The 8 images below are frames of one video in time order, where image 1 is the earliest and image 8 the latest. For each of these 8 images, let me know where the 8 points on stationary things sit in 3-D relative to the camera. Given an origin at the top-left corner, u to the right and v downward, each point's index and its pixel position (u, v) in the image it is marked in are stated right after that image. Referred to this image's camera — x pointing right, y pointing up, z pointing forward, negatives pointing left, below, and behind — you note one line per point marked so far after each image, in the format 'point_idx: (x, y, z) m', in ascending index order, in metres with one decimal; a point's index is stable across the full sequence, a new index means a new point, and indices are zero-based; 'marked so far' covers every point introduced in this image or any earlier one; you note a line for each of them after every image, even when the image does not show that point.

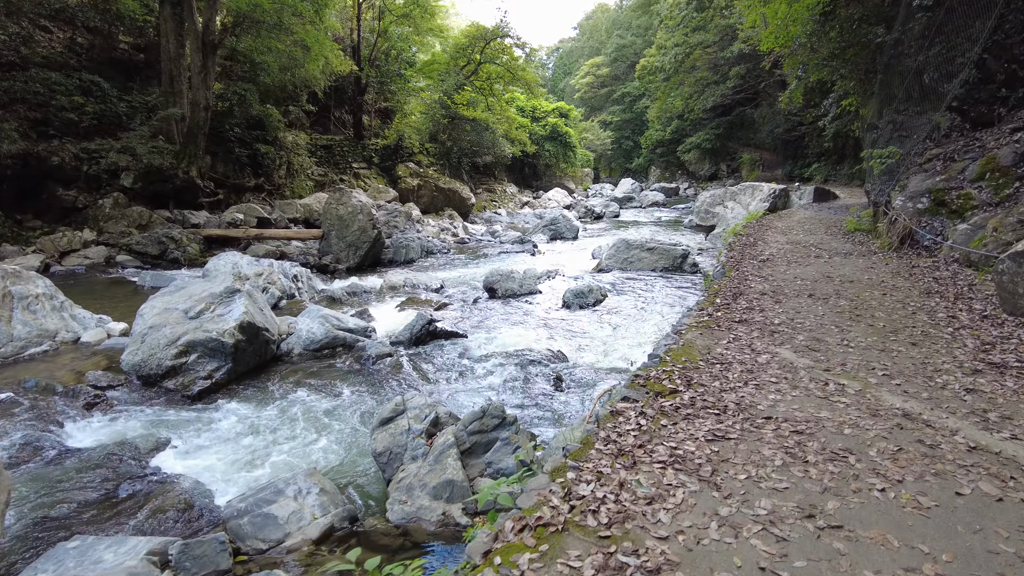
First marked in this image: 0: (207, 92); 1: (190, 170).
0: (-7.9, +5.1, +16.4) m
1: (-8.3, +3.1, +16.4) m
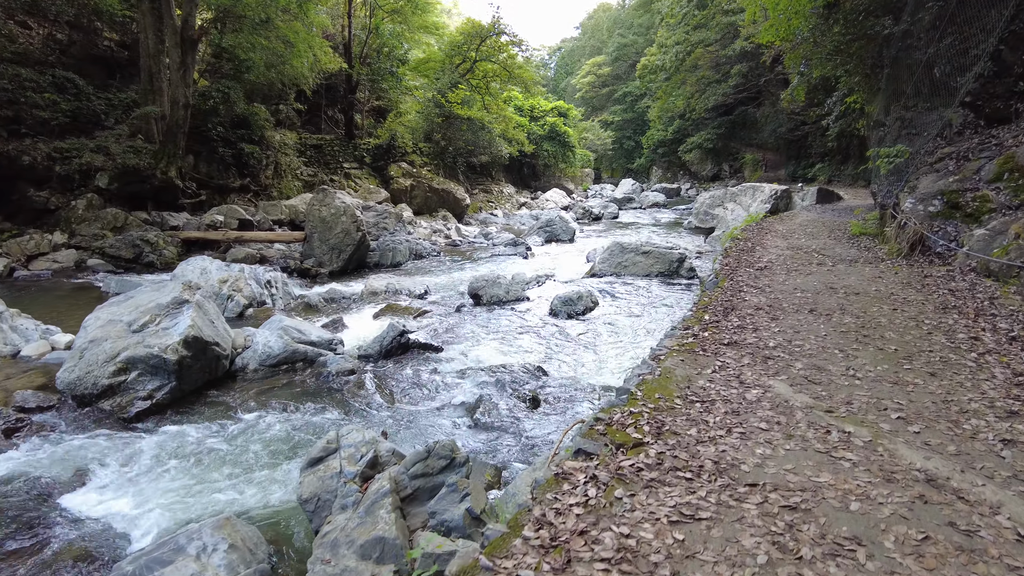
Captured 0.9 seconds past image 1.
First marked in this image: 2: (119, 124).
0: (-8.2, +5.0, +15.8) m
1: (-8.6, +2.9, +15.8) m
2: (-9.9, +4.2, +16.0) m
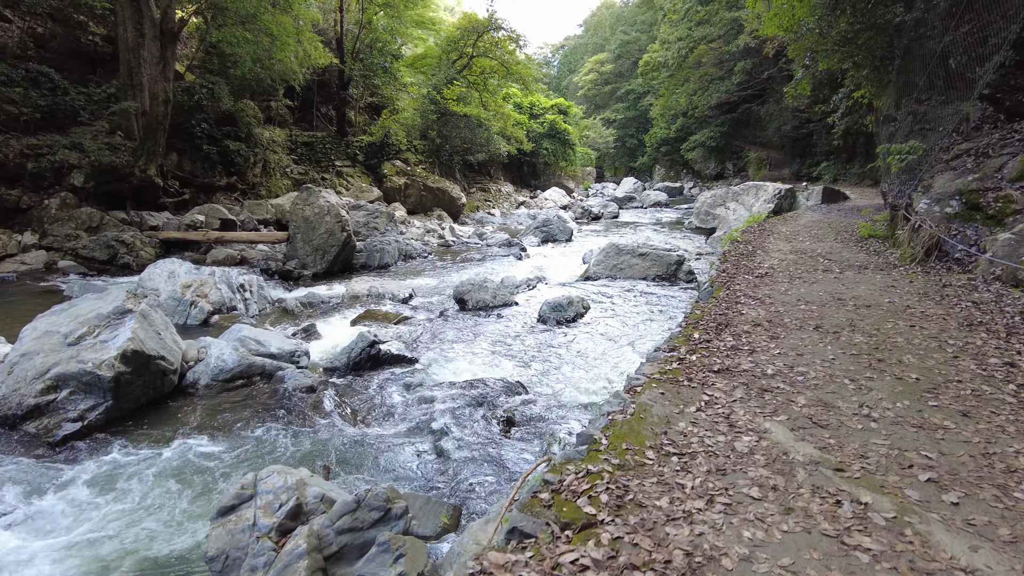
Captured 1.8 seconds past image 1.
0: (-8.3, +4.9, +15.2) m
1: (-8.8, +2.9, +15.3) m
2: (-10.1, +4.1, +15.4) m
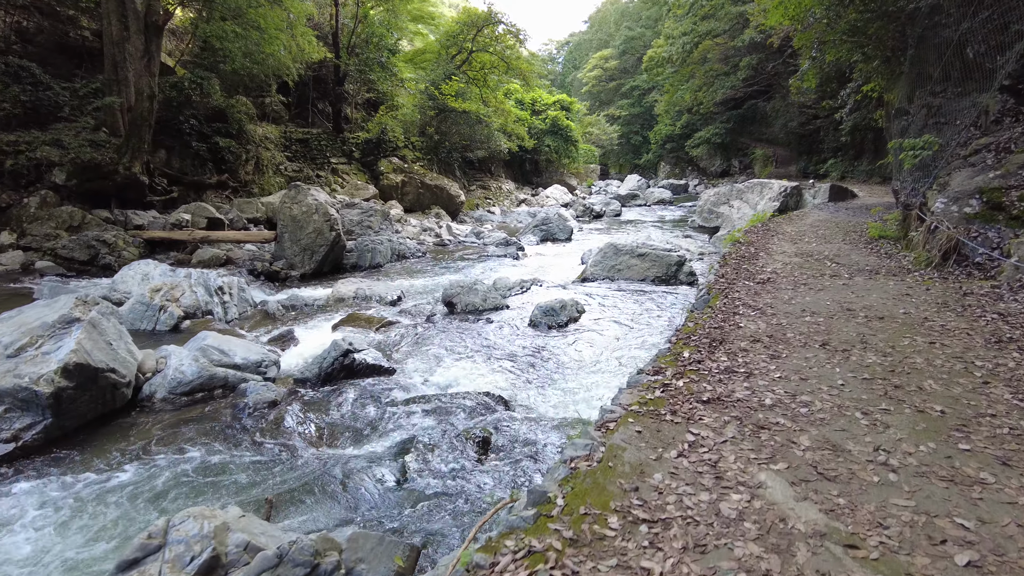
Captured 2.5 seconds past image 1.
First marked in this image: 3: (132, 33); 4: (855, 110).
0: (-8.4, +4.9, +14.8) m
1: (-8.9, +2.9, +14.8) m
2: (-10.2, +4.1, +15.0) m
3: (-8.5, +5.7, +14.0) m
4: (+10.6, +5.5, +19.5) m
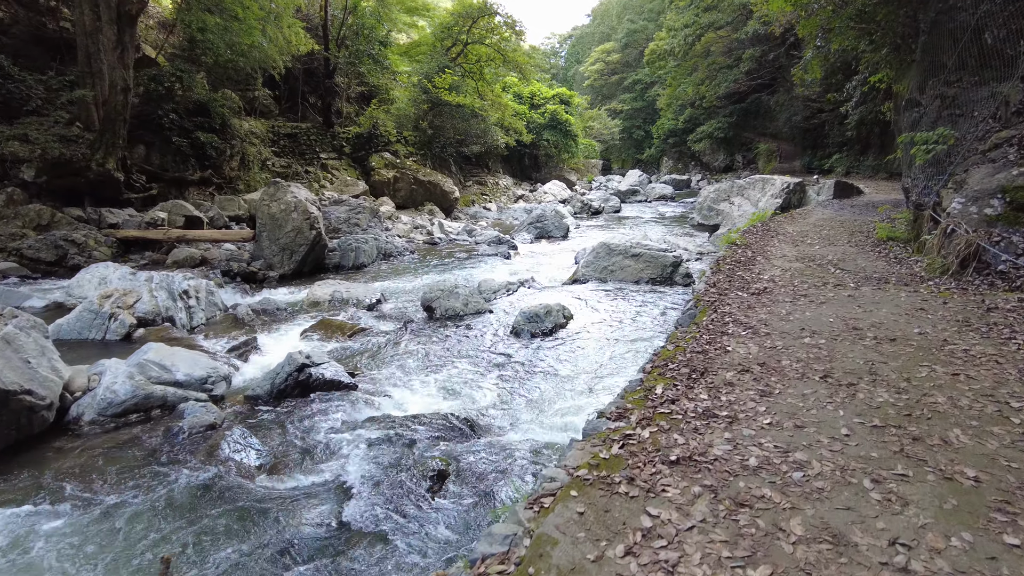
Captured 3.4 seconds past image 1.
0: (-8.7, +4.9, +14.2) m
1: (-9.1, +2.9, +14.3) m
2: (-10.5, +4.1, +14.4) m
3: (-8.7, +5.6, +13.4) m
4: (+10.4, +5.5, +18.7) m
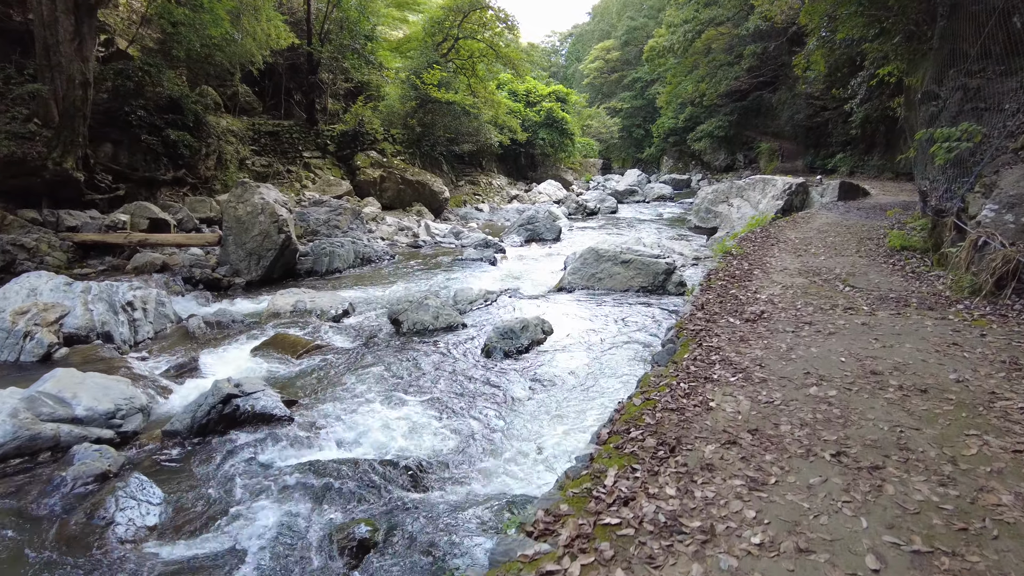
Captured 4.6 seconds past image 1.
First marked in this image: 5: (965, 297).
0: (-9.0, +4.7, +13.4) m
1: (-9.5, +2.7, +13.4) m
2: (-10.8, +3.9, +13.5) m
3: (-9.0, +5.5, +12.6) m
4: (+10.1, +5.3, +17.8) m
5: (+4.0, -0.1, +5.7) m
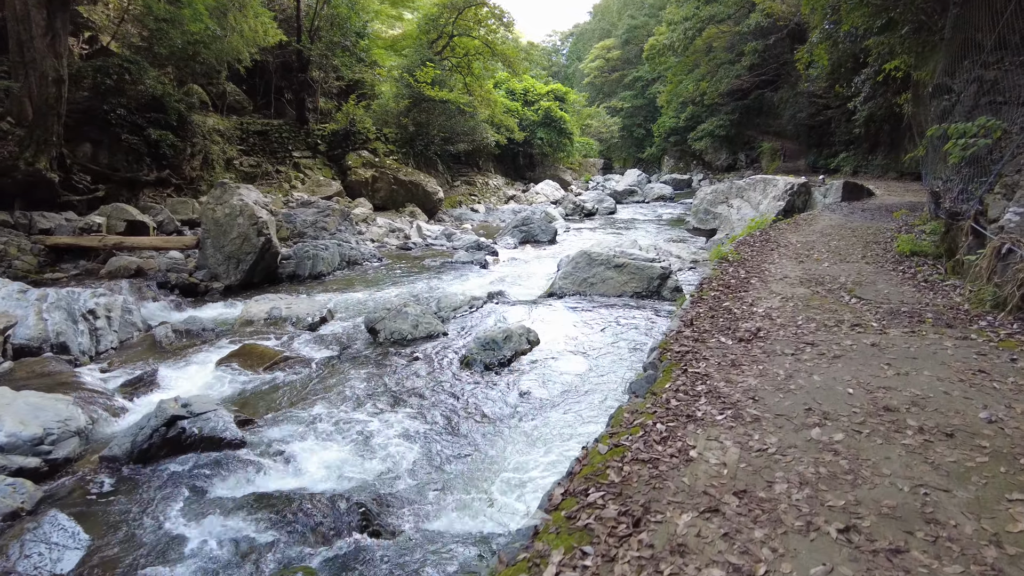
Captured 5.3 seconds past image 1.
0: (-9.2, +4.6, +12.9) m
1: (-9.7, +2.6, +12.9) m
2: (-11.0, +3.8, +13.1) m
3: (-9.3, +5.4, +12.1) m
4: (+9.9, +5.2, +17.3) m
5: (+3.8, -0.1, +5.1) m
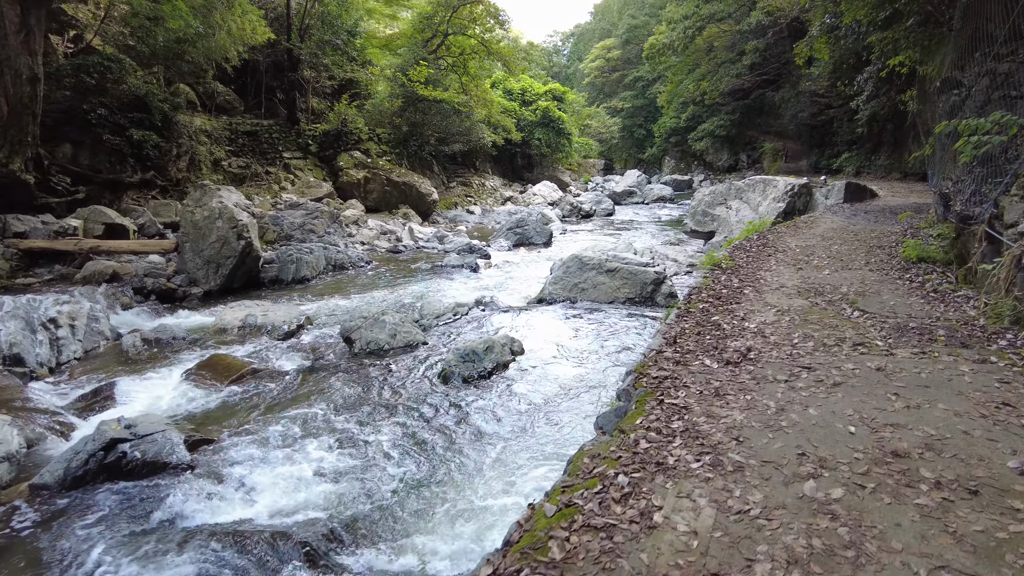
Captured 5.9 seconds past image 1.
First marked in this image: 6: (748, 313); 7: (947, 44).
0: (-9.4, +4.5, +12.5) m
1: (-9.9, +2.5, +12.5) m
2: (-11.2, +3.7, +12.7) m
3: (-9.5, +5.3, +11.7) m
4: (+9.7, +5.1, +16.8) m
5: (+3.6, -0.2, +4.7) m
6: (+2.3, -0.1, +6.1) m
7: (+5.2, +2.9, +7.6) m
